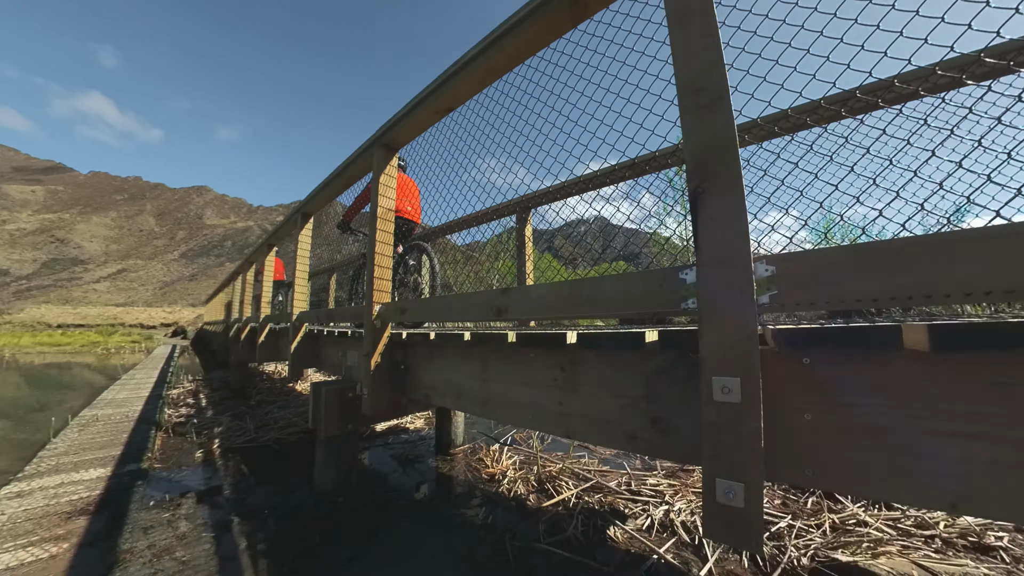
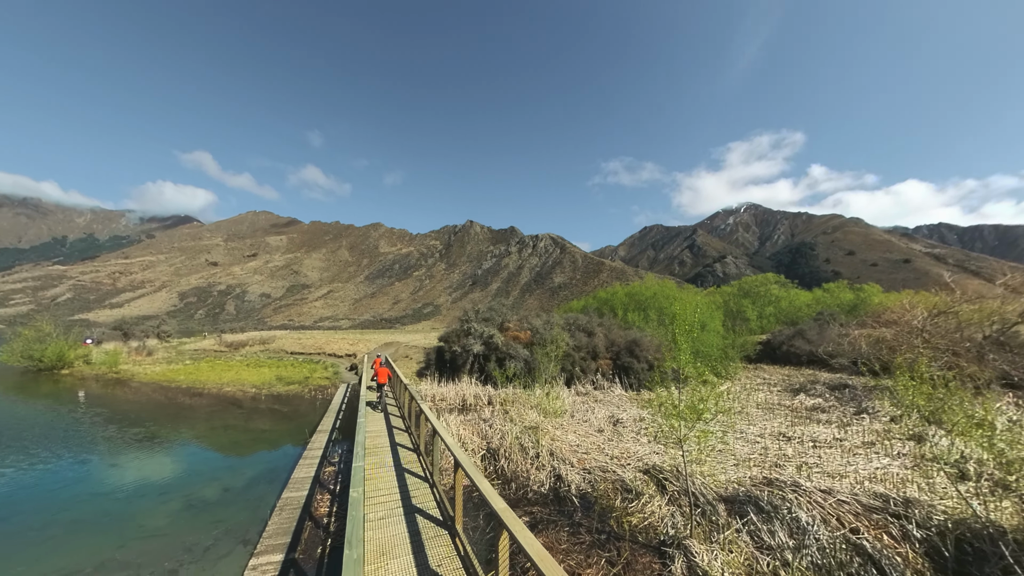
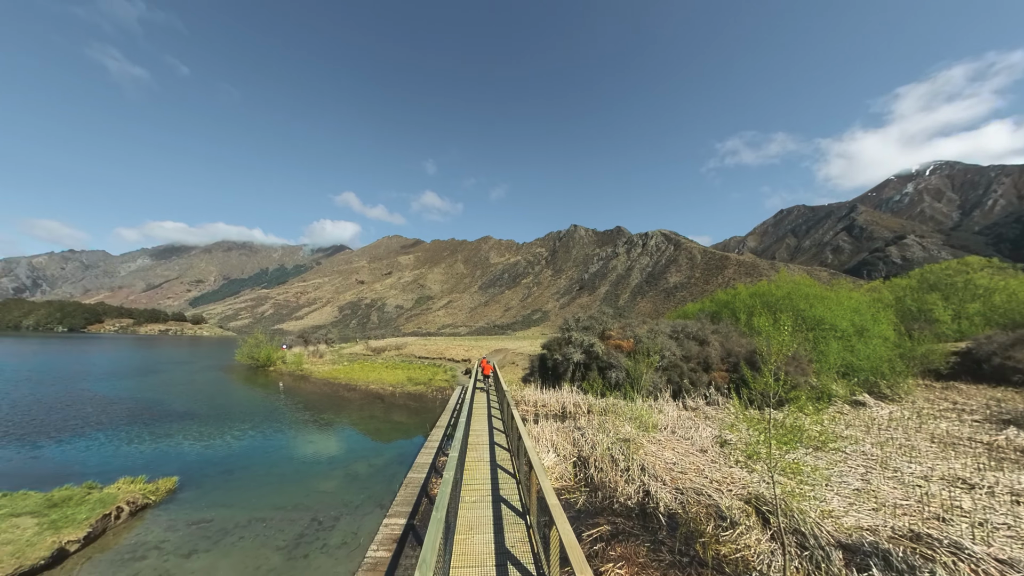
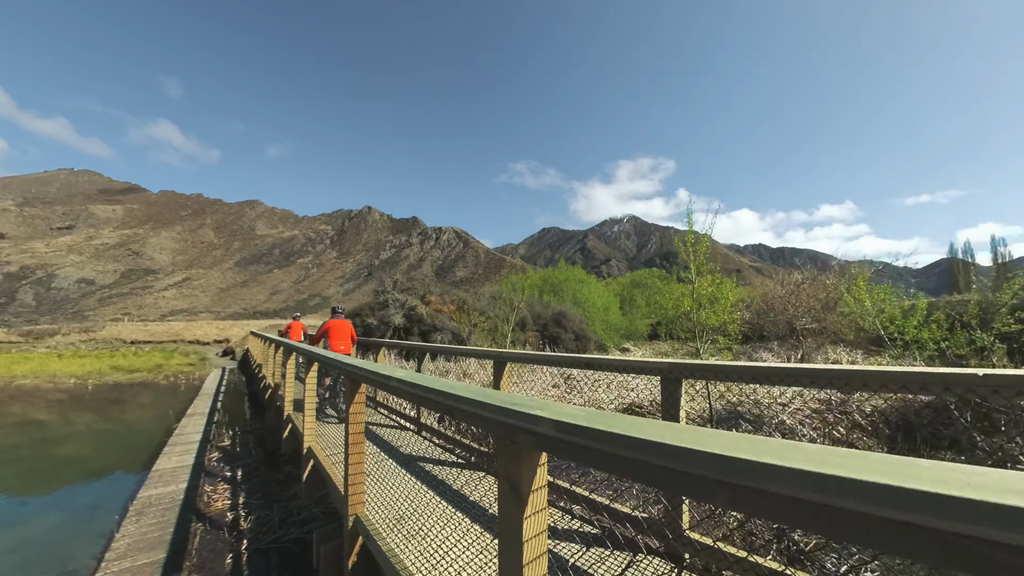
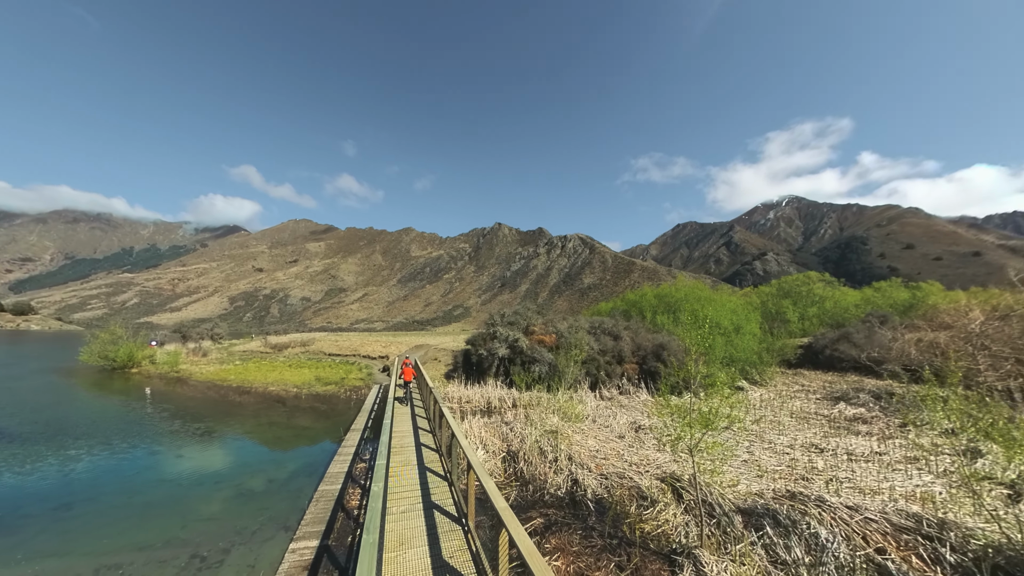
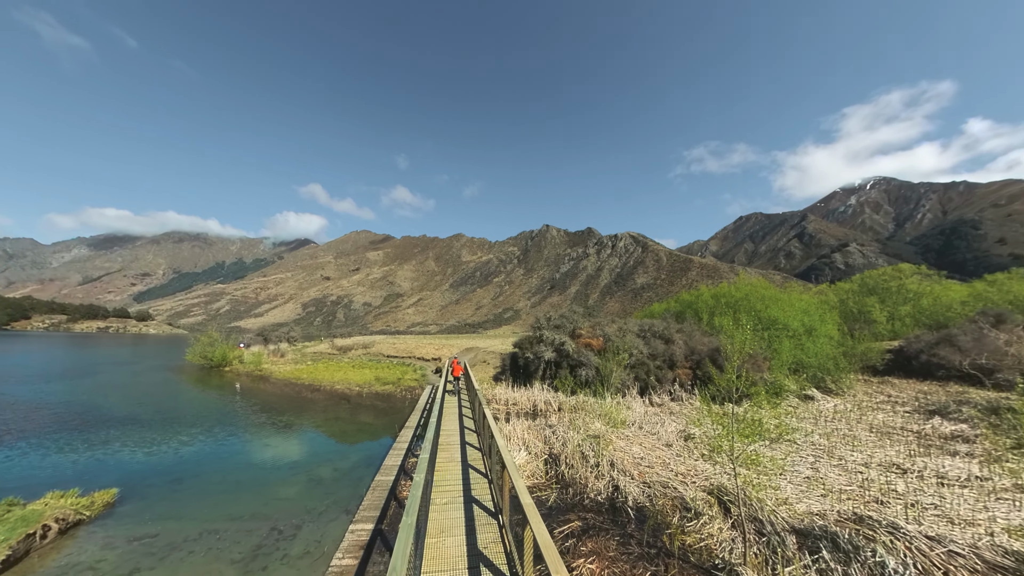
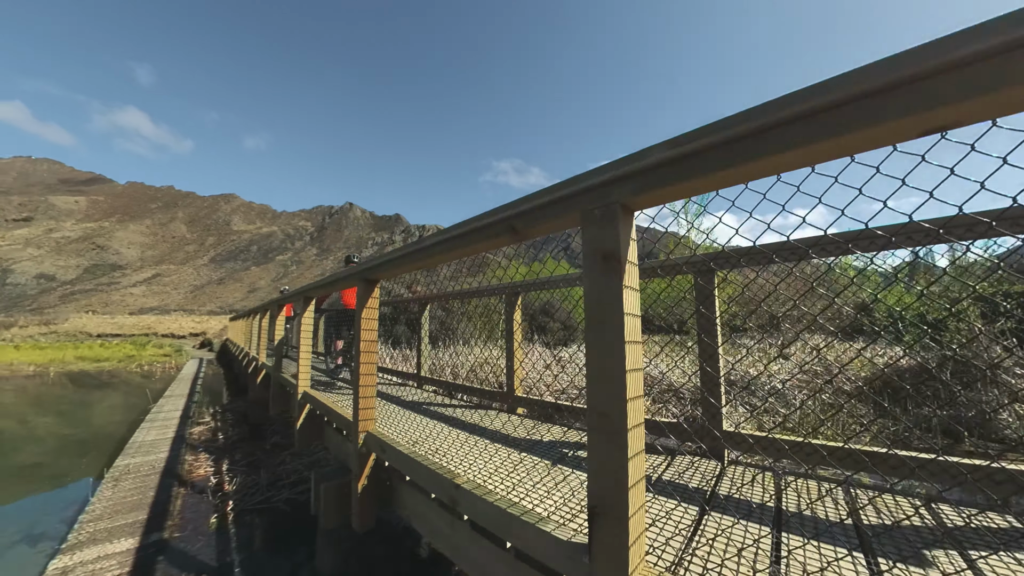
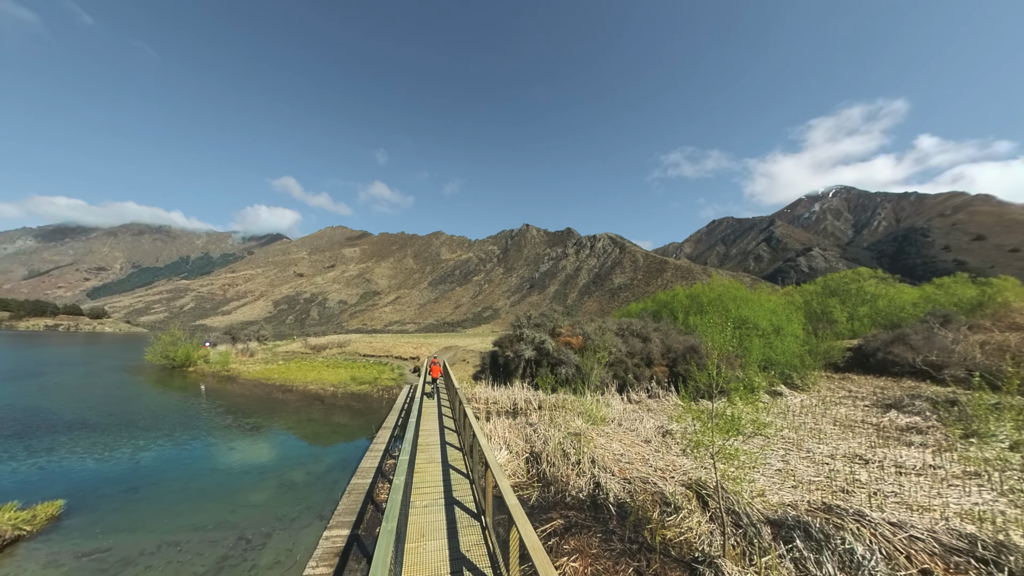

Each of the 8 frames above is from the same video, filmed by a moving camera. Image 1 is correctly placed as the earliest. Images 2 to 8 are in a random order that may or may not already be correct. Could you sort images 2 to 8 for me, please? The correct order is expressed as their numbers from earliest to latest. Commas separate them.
7, 4, 2, 5, 8, 6, 3
